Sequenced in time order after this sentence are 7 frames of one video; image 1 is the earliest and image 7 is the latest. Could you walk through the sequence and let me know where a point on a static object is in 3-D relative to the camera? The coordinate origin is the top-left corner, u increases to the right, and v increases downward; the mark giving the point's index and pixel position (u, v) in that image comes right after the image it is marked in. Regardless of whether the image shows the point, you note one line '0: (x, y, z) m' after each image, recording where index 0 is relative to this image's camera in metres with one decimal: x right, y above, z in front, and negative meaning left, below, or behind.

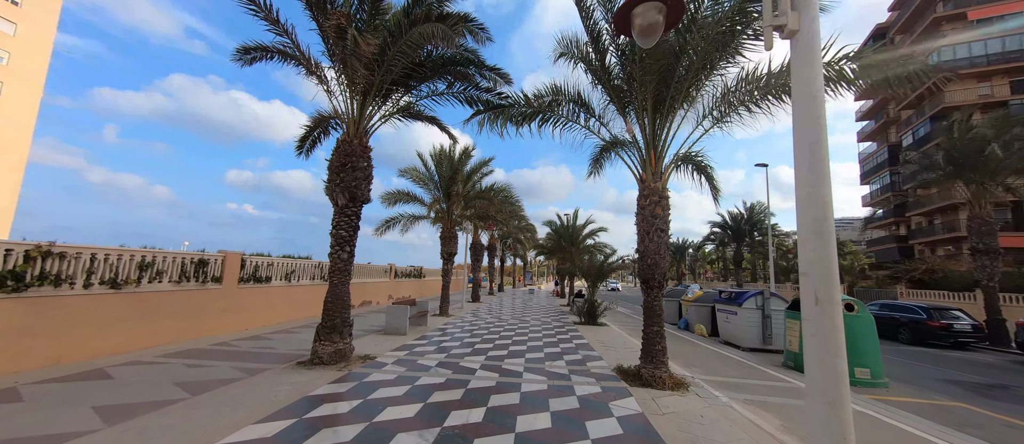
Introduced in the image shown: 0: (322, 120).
0: (-4.3, +2.3, +7.6) m
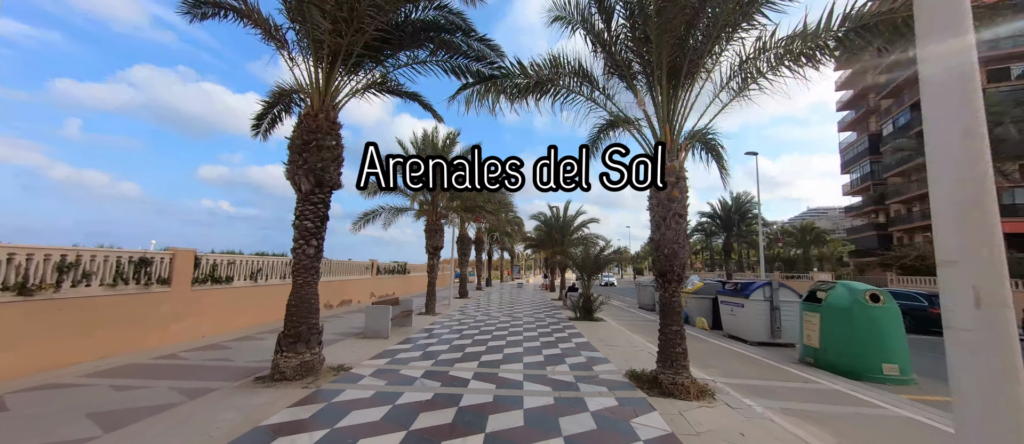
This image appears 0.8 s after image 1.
0: (-4.5, +2.5, +6.6) m
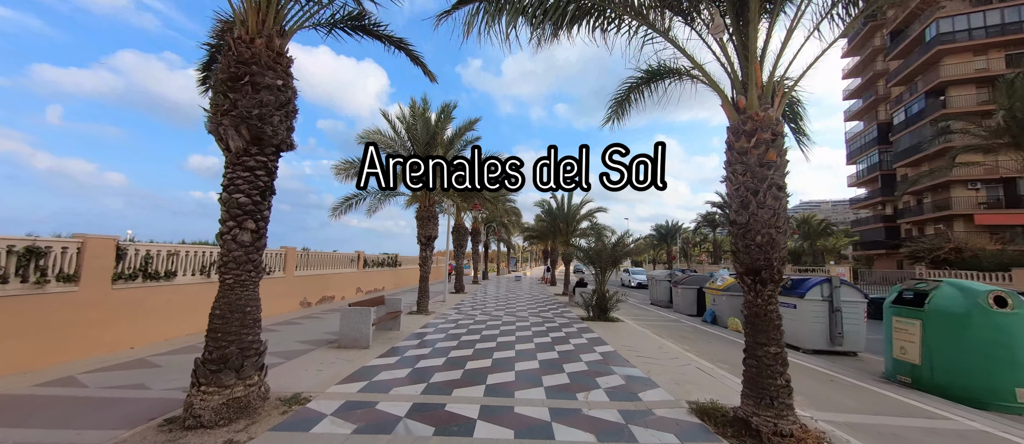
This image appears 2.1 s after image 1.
0: (-4.3, +2.8, +5.0) m
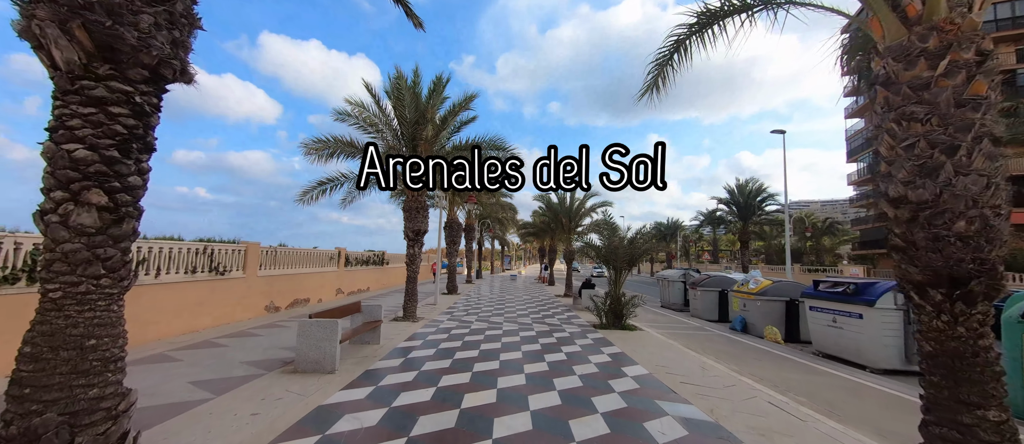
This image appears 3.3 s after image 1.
0: (-4.1, +3.0, +3.5) m
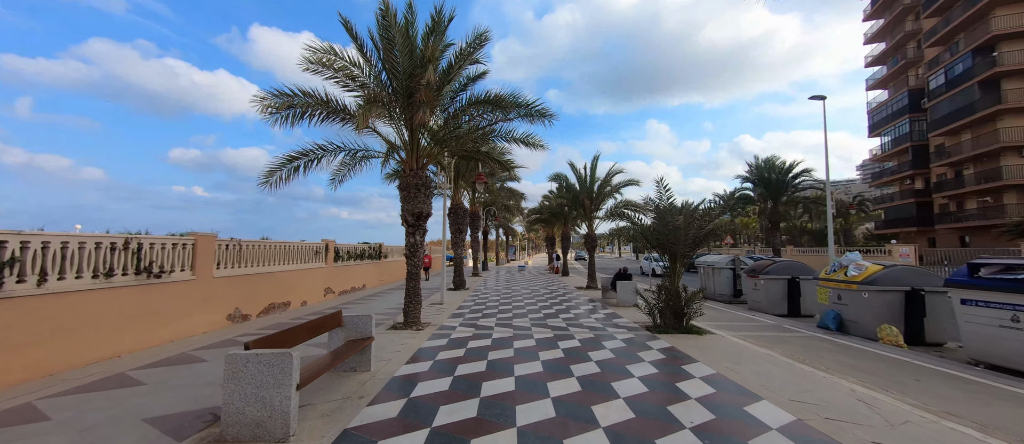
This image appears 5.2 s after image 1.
0: (-3.6, +3.2, +1.5) m
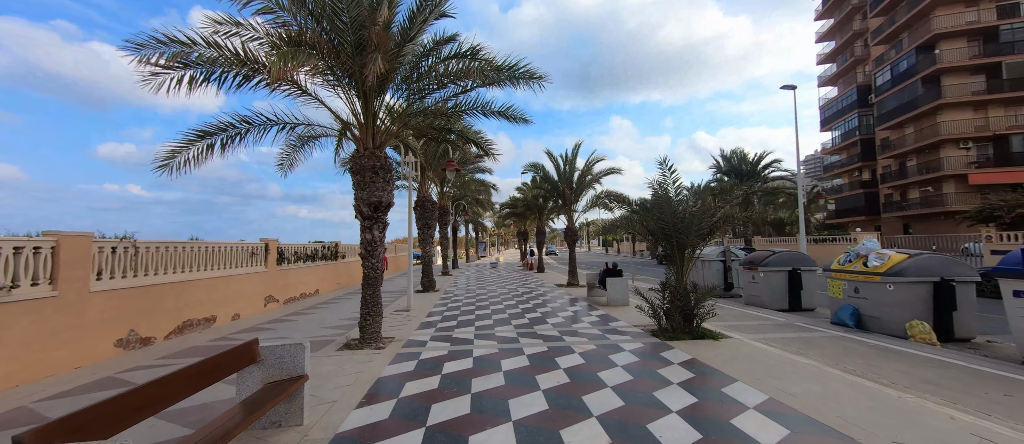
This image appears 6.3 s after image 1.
0: (-3.4, +3.3, -0.1) m
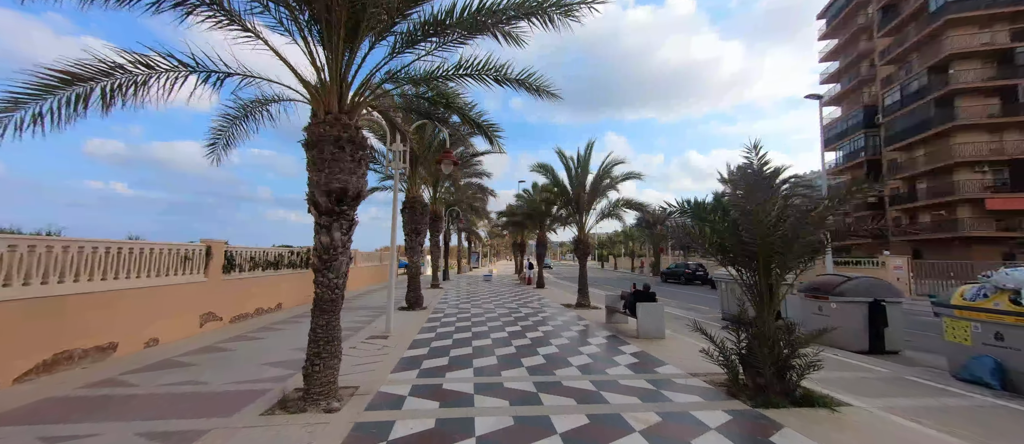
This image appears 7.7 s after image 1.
0: (-2.9, +3.5, -1.8) m
